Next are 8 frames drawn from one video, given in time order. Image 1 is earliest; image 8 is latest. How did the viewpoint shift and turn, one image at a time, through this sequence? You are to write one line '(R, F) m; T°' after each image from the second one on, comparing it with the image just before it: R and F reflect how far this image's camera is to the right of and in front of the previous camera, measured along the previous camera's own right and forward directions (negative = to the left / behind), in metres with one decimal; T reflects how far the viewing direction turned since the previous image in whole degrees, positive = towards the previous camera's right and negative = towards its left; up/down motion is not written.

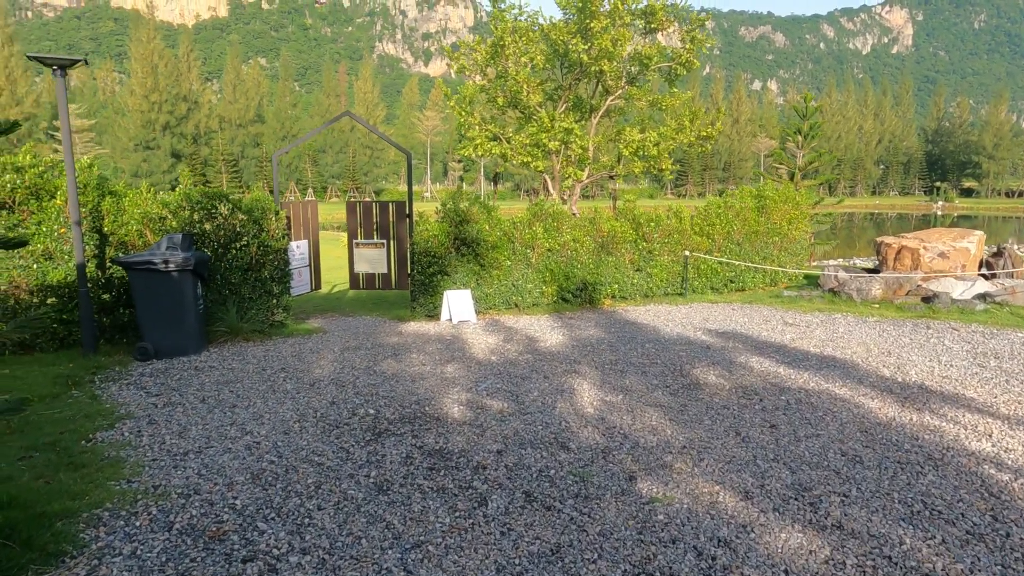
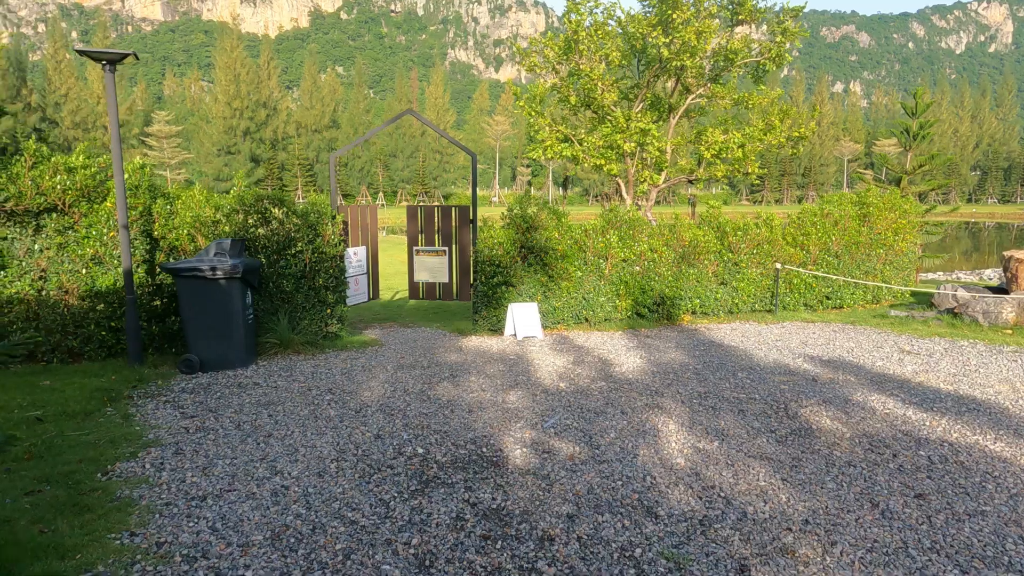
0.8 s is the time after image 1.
(-0.1, +0.8) m; -6°
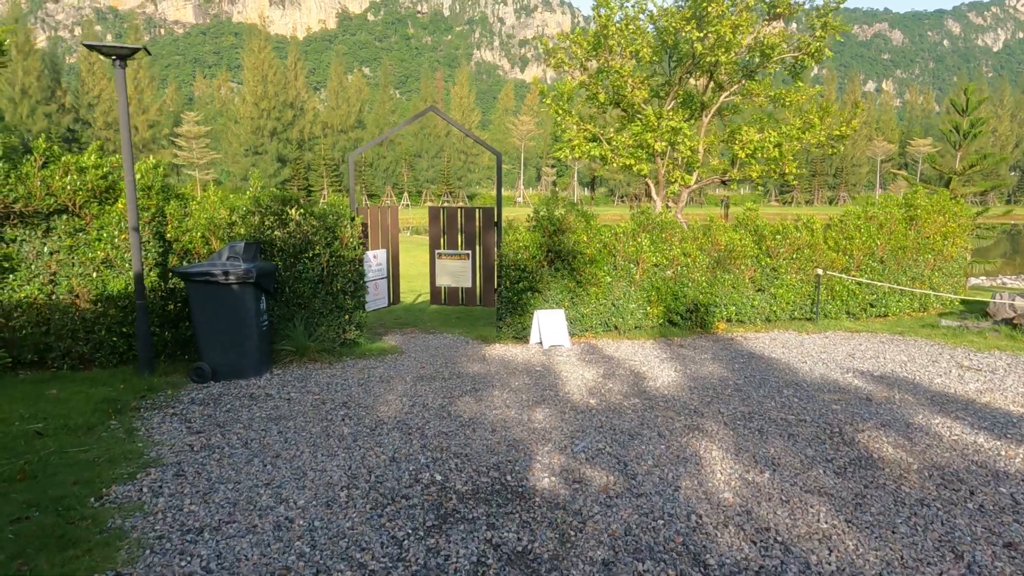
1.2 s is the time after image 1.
(0.0, +0.4) m; -2°
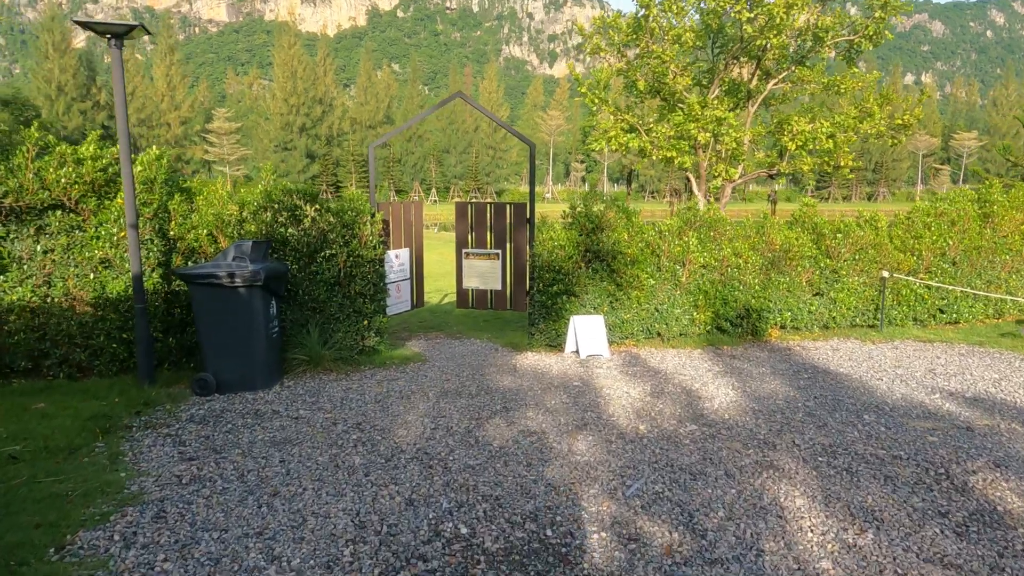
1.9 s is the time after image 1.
(-0.1, +0.7) m; -2°
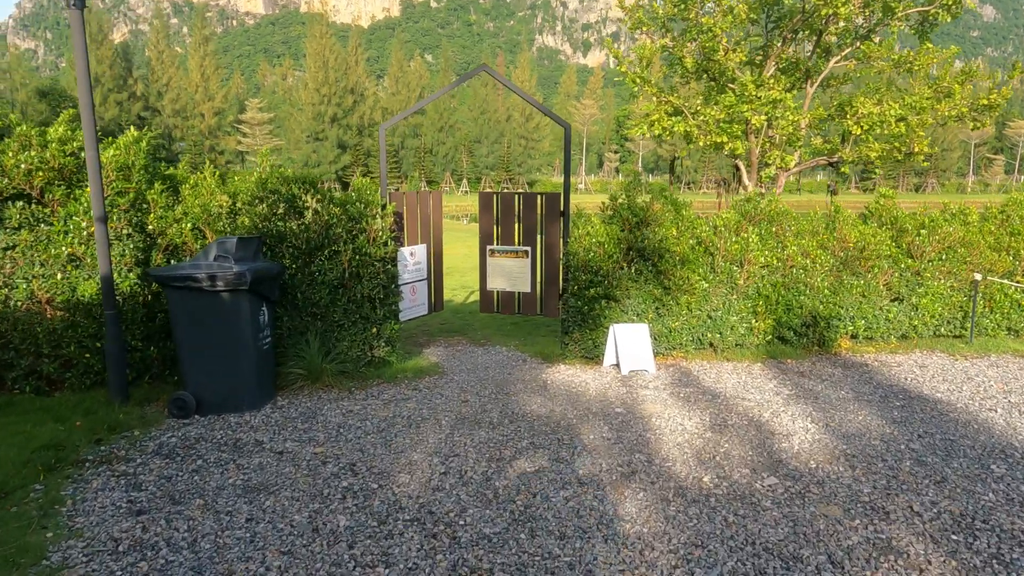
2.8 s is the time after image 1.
(0.0, +1.0) m; -3°
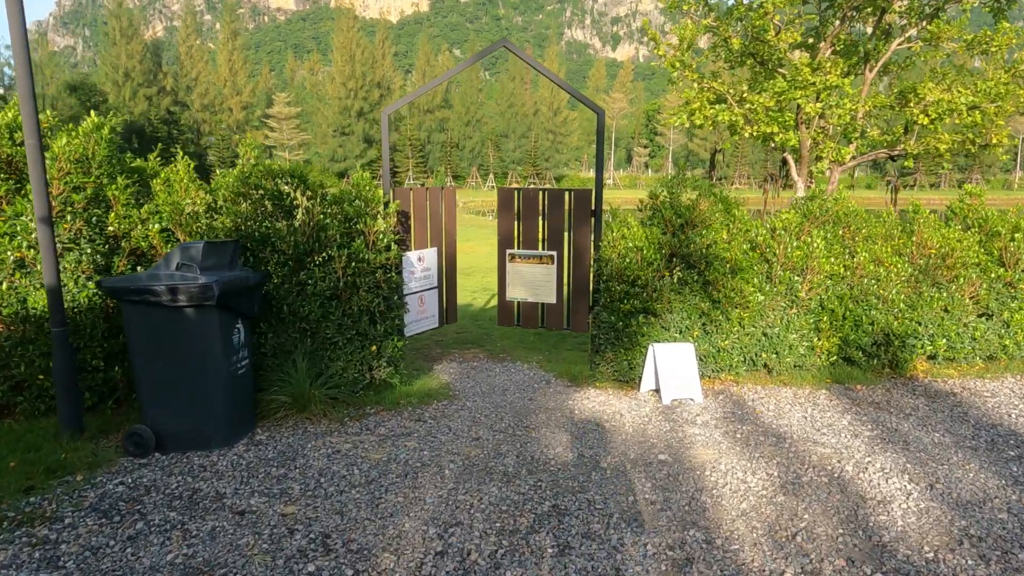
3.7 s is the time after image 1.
(0.0, +0.9) m; -2°
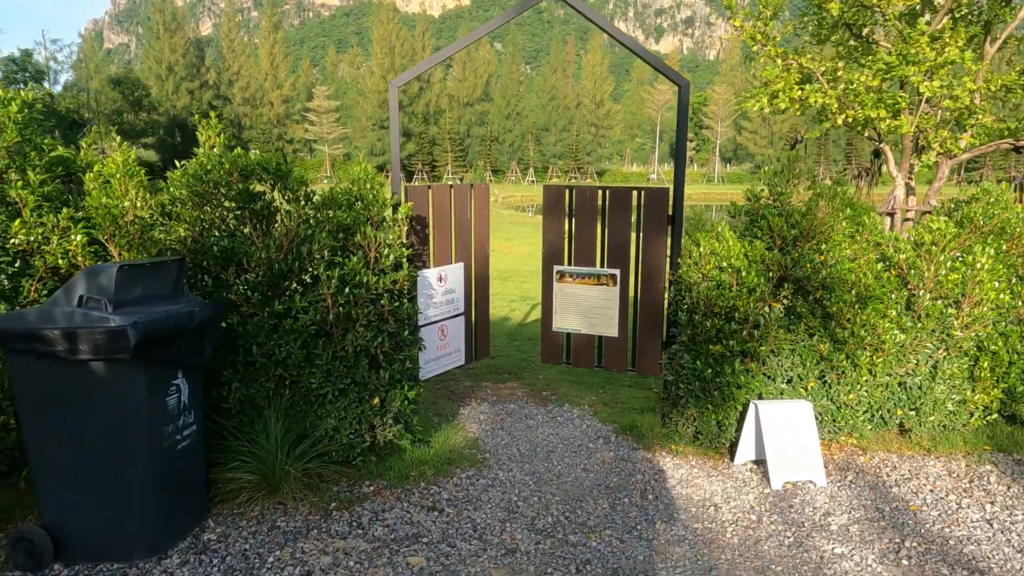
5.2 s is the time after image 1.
(-0.1, +1.4) m; -3°
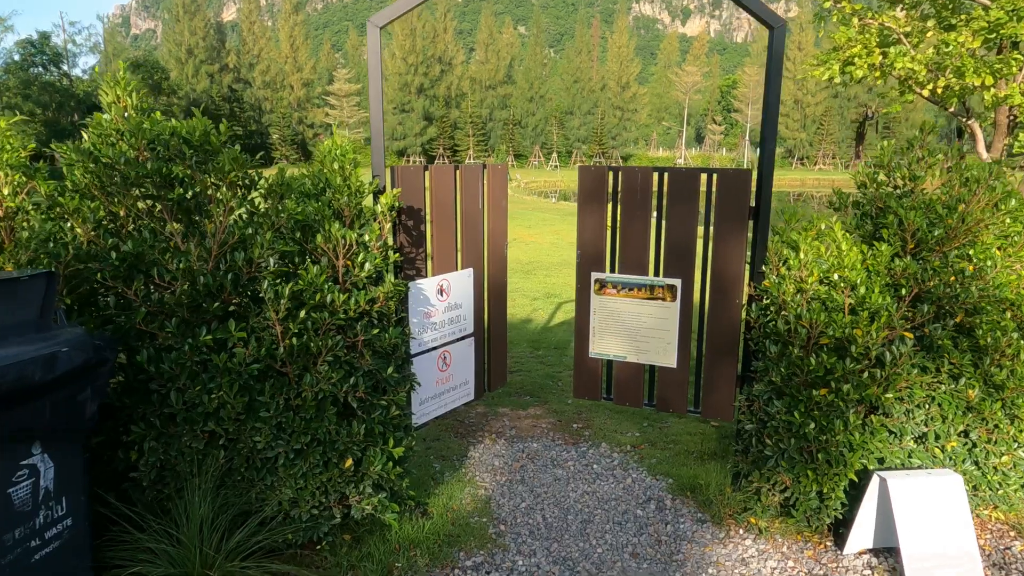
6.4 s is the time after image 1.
(0.0, +1.1) m; -2°
